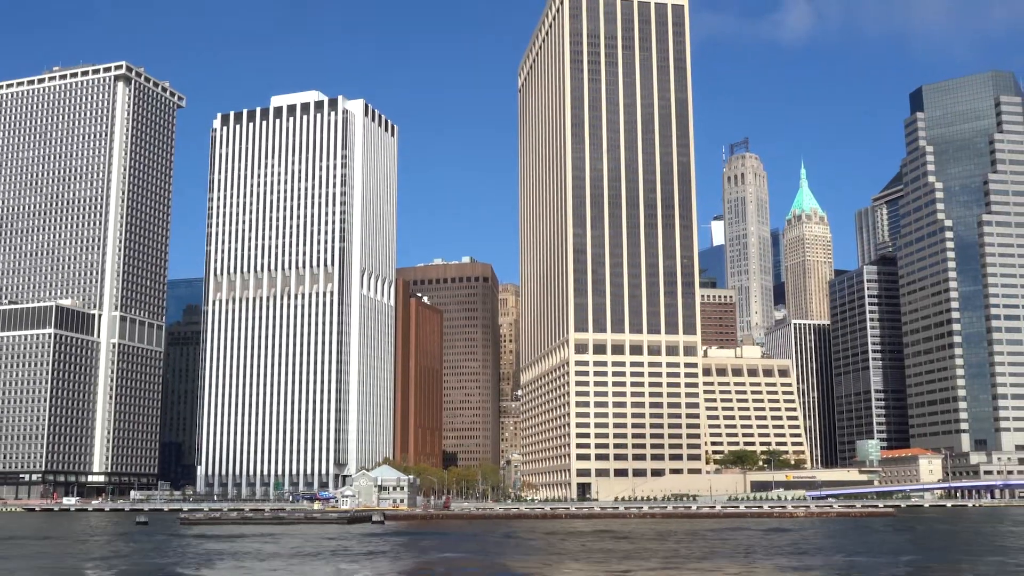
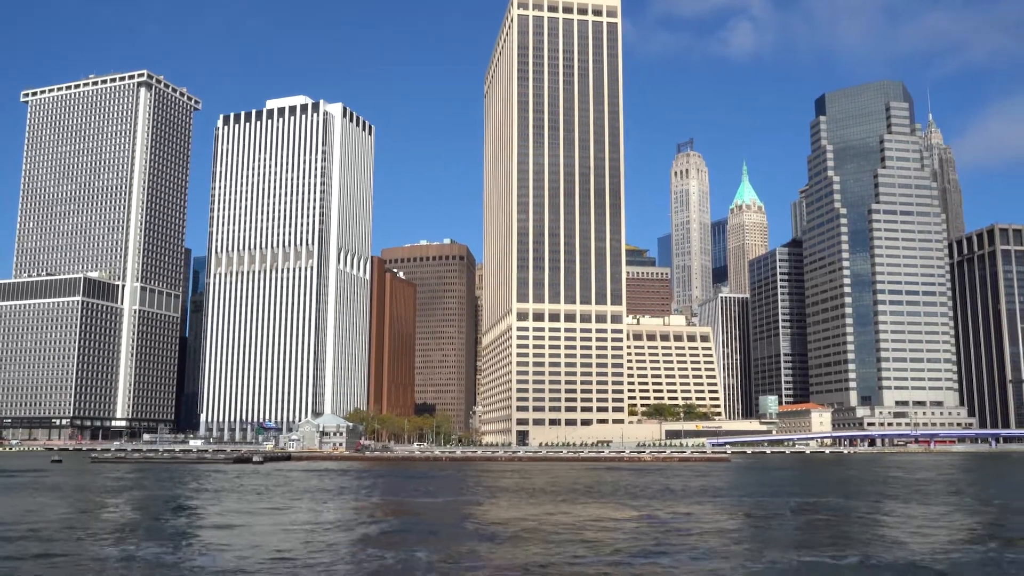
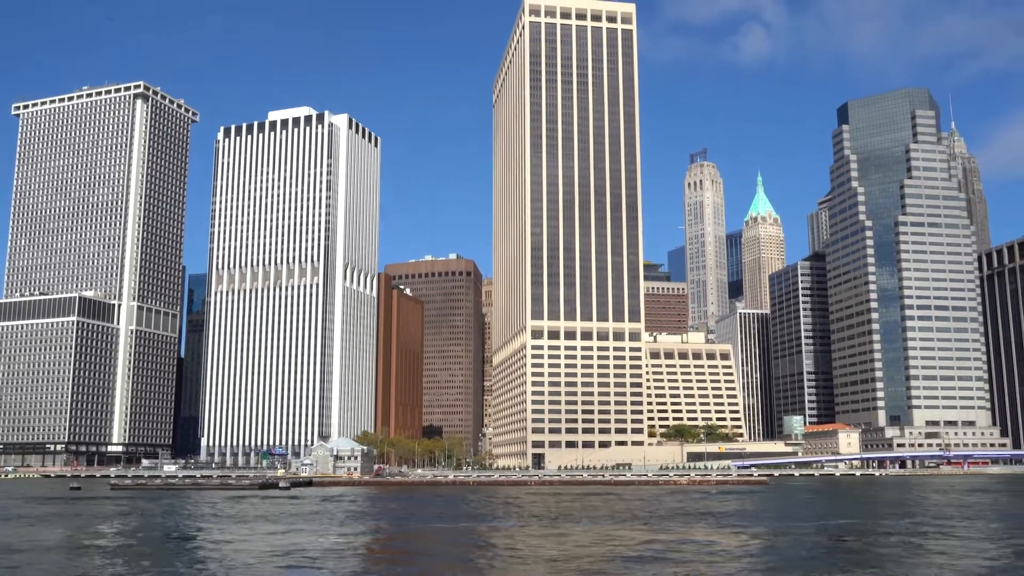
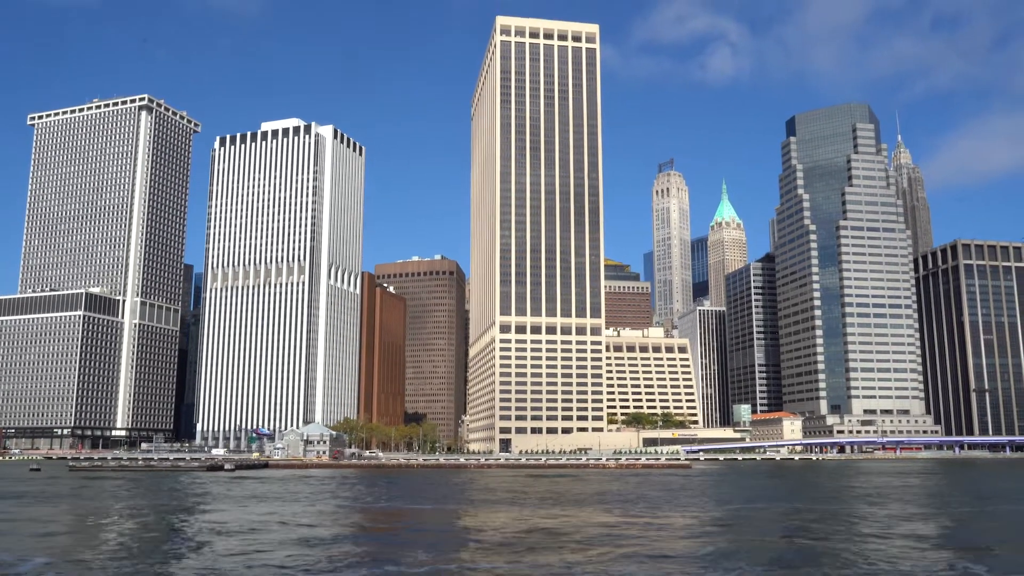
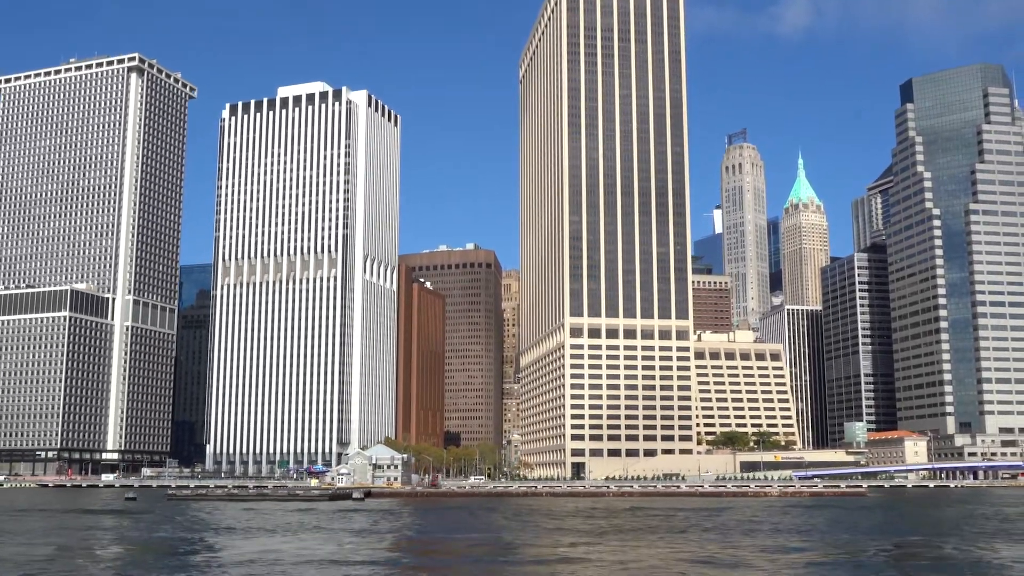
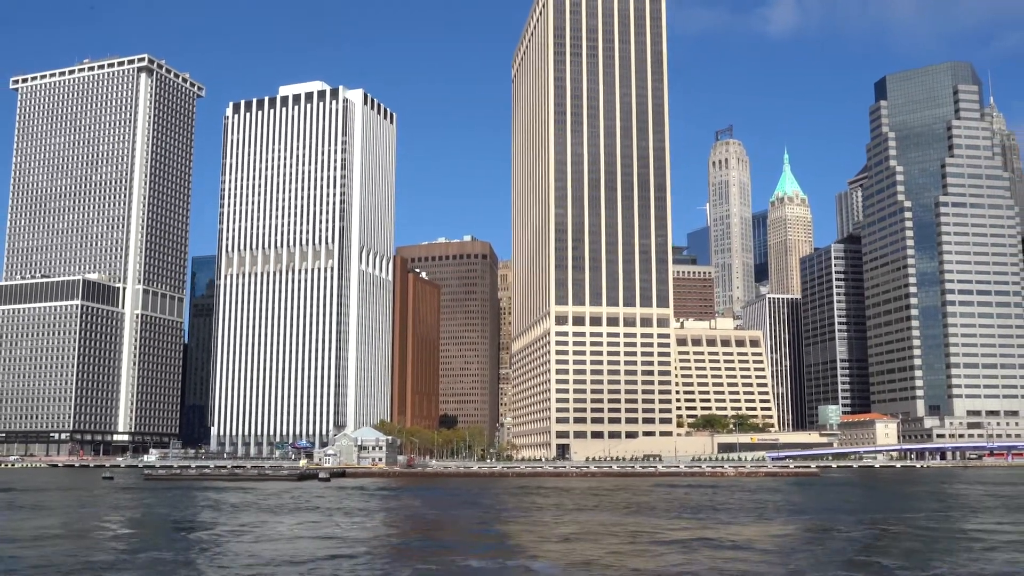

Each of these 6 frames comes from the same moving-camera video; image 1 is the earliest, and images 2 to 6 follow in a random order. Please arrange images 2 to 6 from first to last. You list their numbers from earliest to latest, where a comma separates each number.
5, 6, 3, 2, 4
